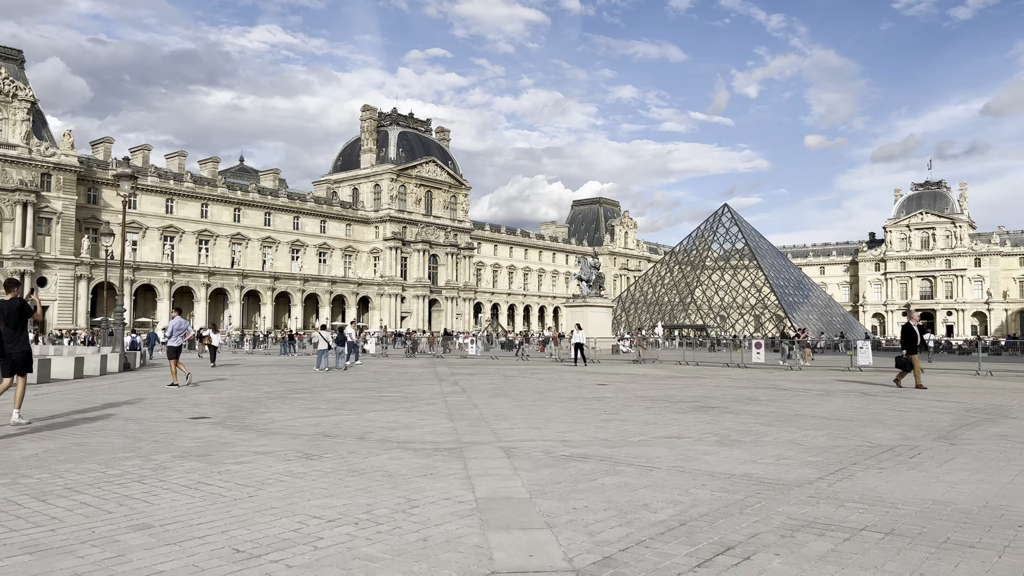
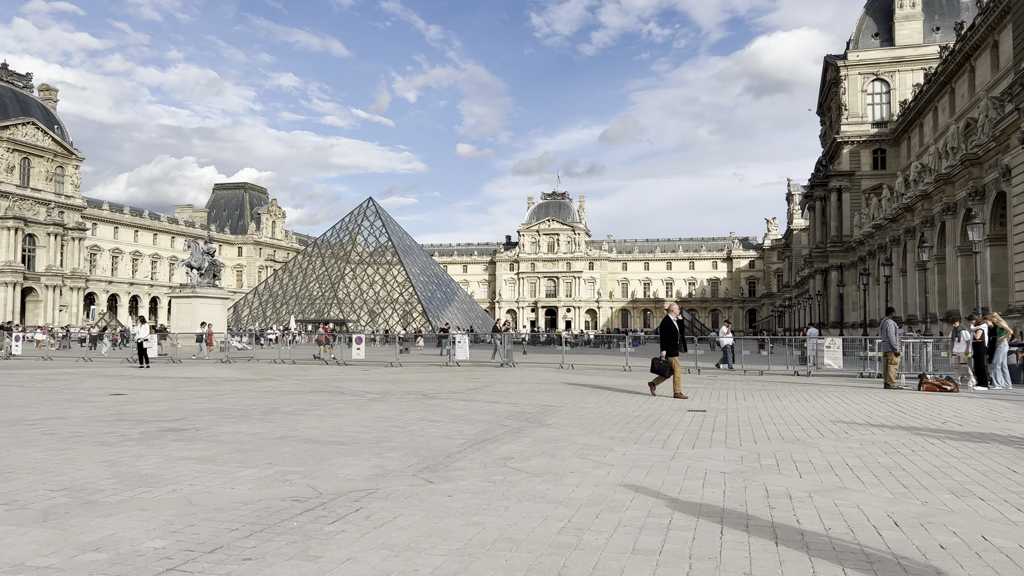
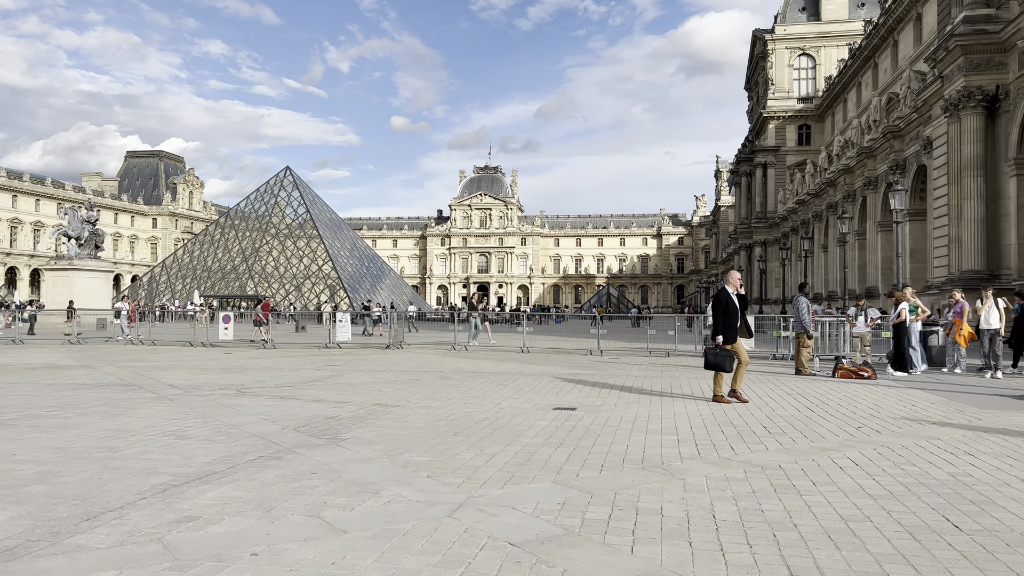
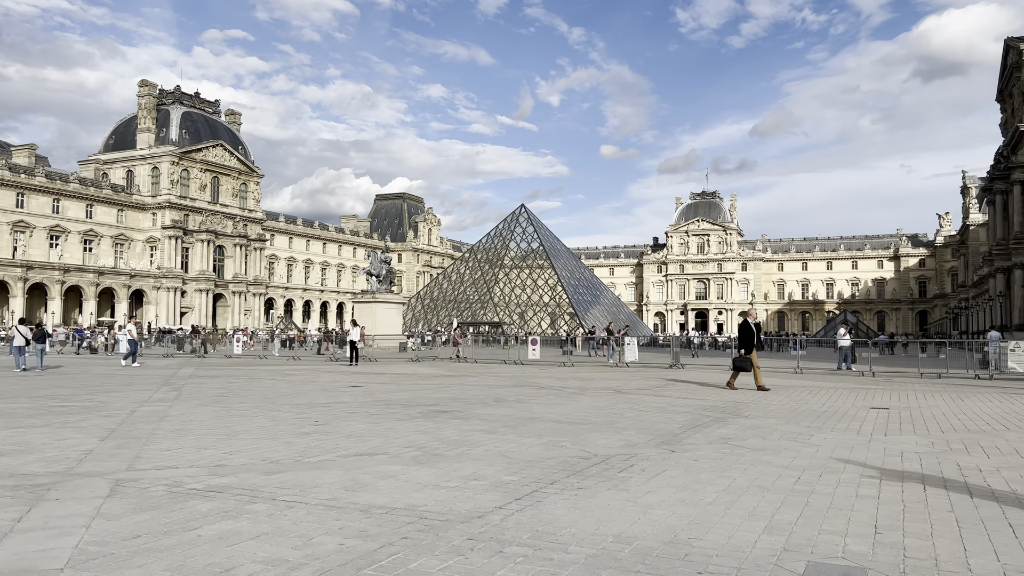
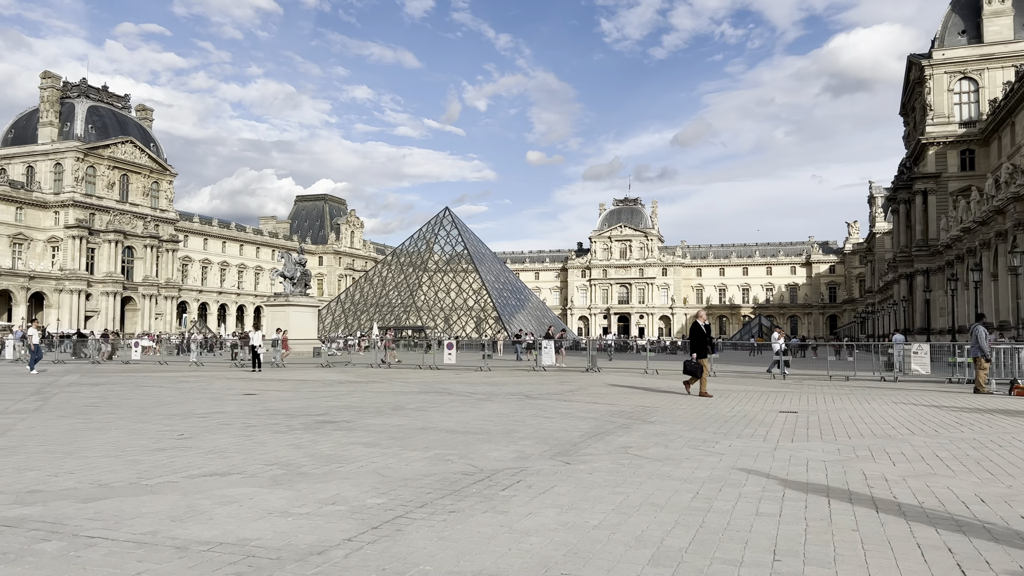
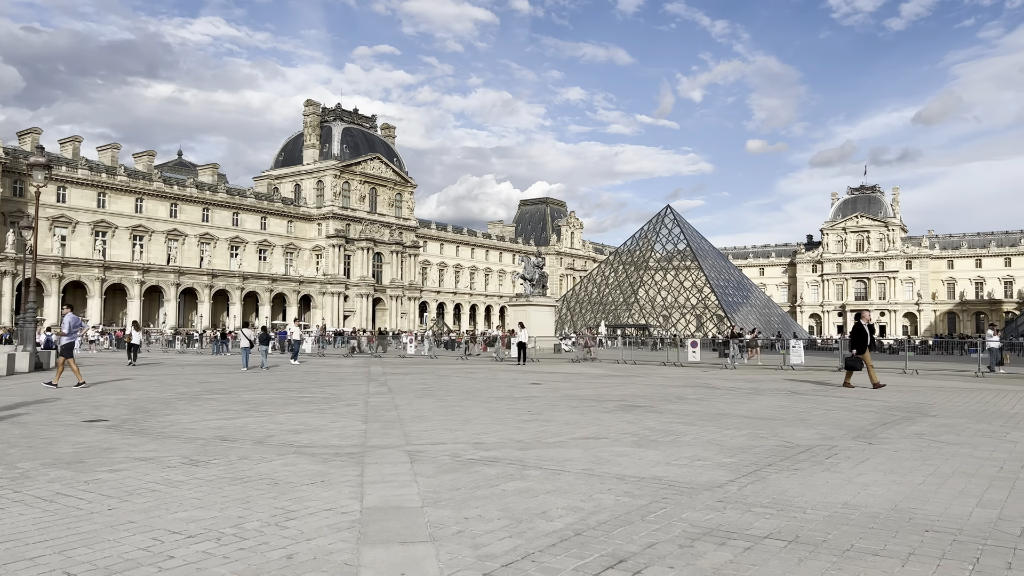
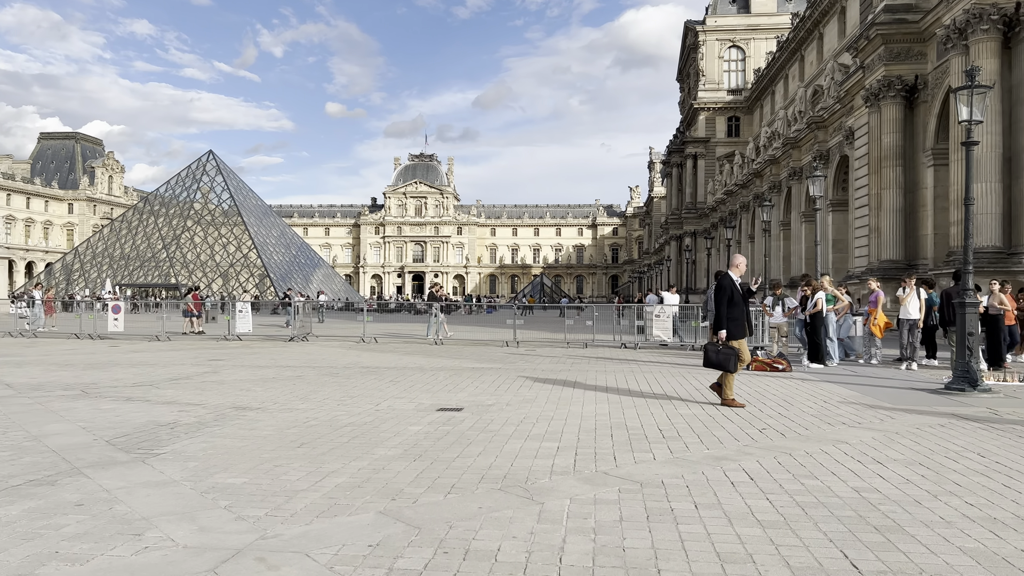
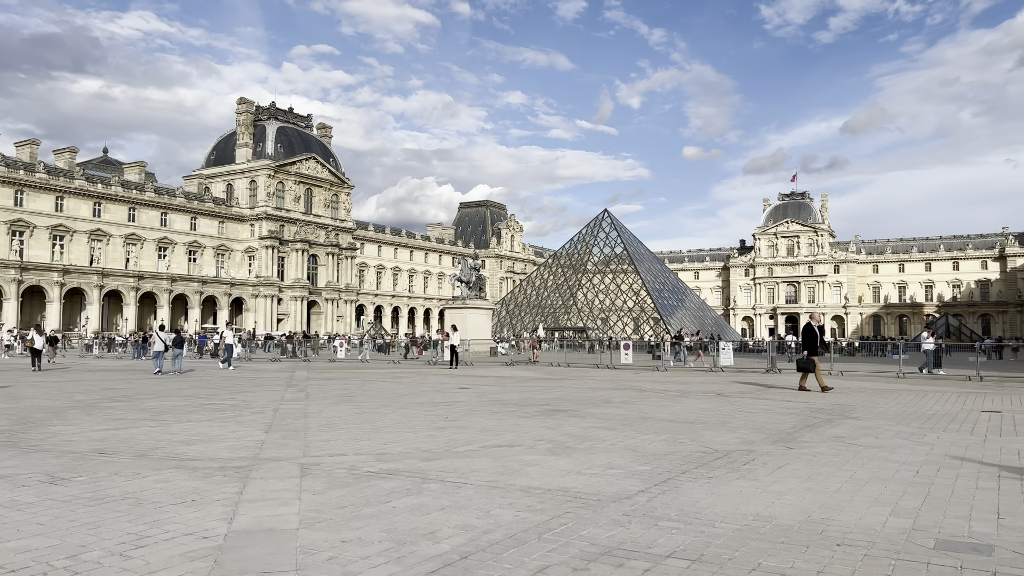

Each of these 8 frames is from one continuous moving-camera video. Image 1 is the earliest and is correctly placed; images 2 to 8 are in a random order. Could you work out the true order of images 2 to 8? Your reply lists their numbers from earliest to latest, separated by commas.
6, 8, 4, 5, 2, 3, 7
